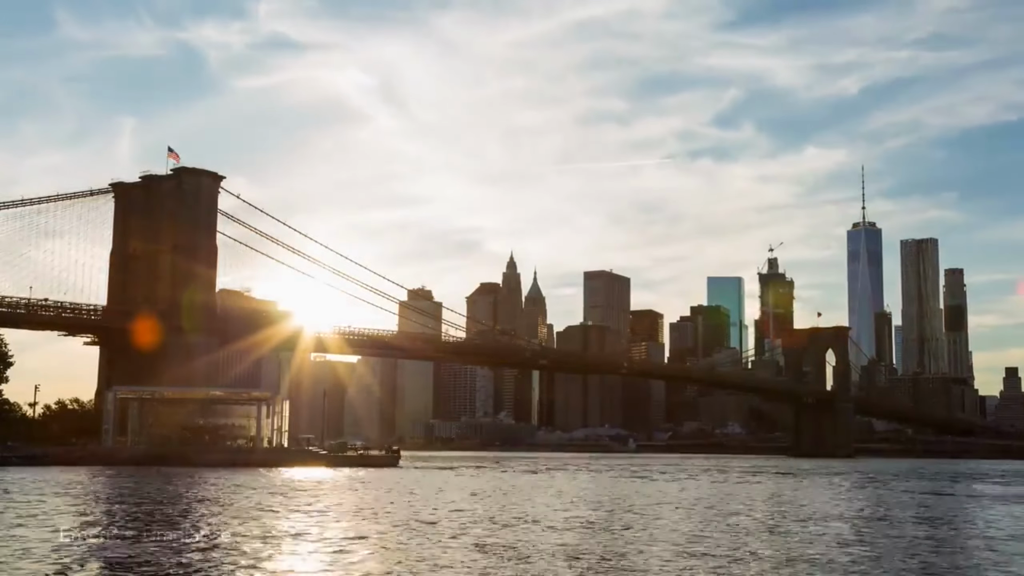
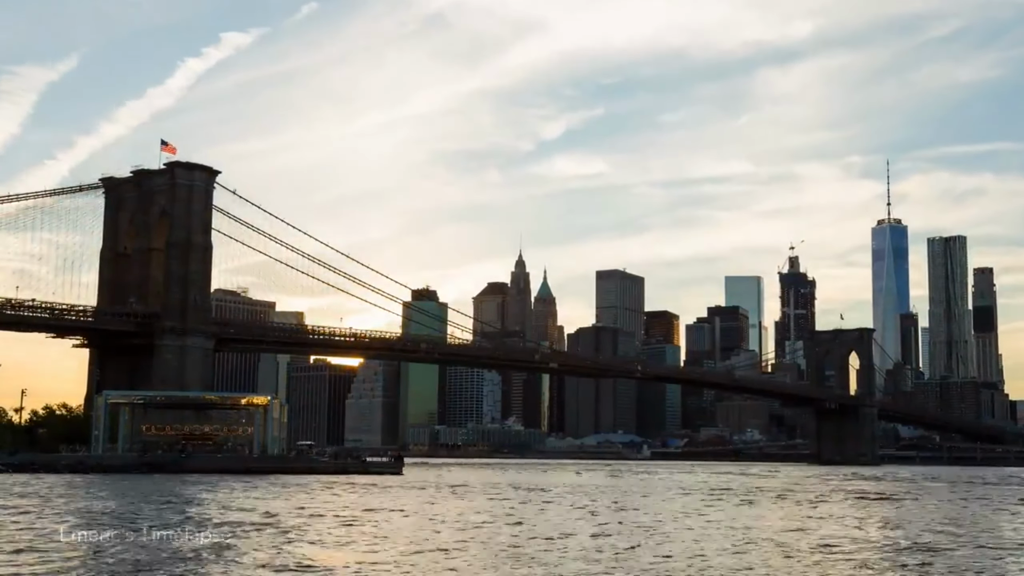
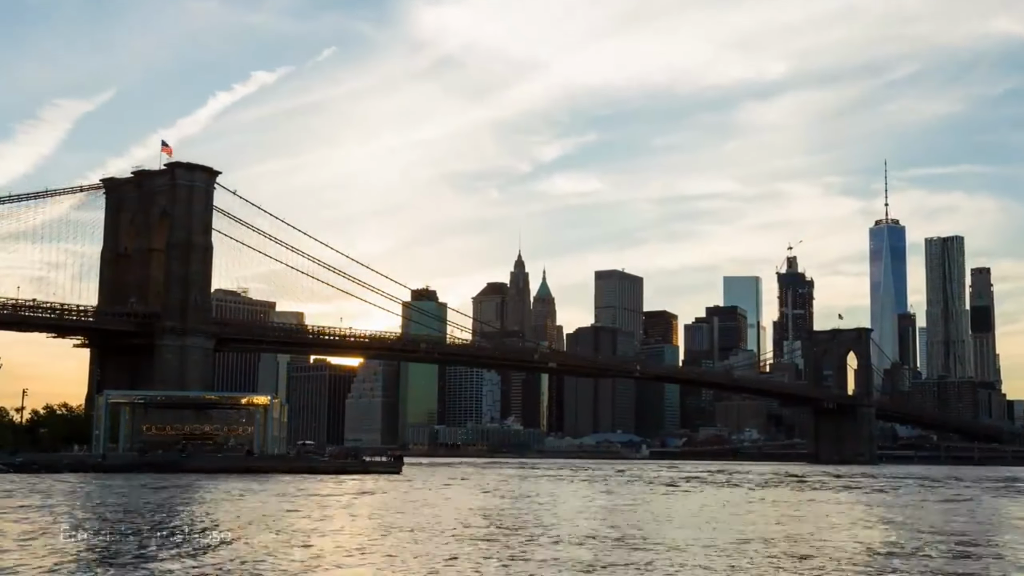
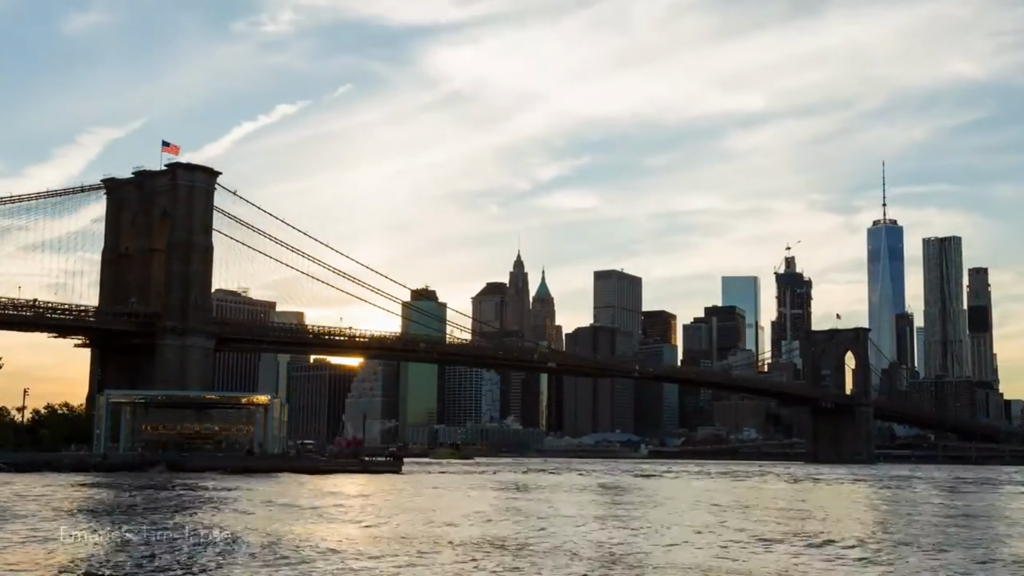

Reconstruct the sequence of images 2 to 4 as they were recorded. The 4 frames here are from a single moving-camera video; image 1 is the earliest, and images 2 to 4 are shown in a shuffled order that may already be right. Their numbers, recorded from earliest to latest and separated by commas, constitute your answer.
4, 3, 2
